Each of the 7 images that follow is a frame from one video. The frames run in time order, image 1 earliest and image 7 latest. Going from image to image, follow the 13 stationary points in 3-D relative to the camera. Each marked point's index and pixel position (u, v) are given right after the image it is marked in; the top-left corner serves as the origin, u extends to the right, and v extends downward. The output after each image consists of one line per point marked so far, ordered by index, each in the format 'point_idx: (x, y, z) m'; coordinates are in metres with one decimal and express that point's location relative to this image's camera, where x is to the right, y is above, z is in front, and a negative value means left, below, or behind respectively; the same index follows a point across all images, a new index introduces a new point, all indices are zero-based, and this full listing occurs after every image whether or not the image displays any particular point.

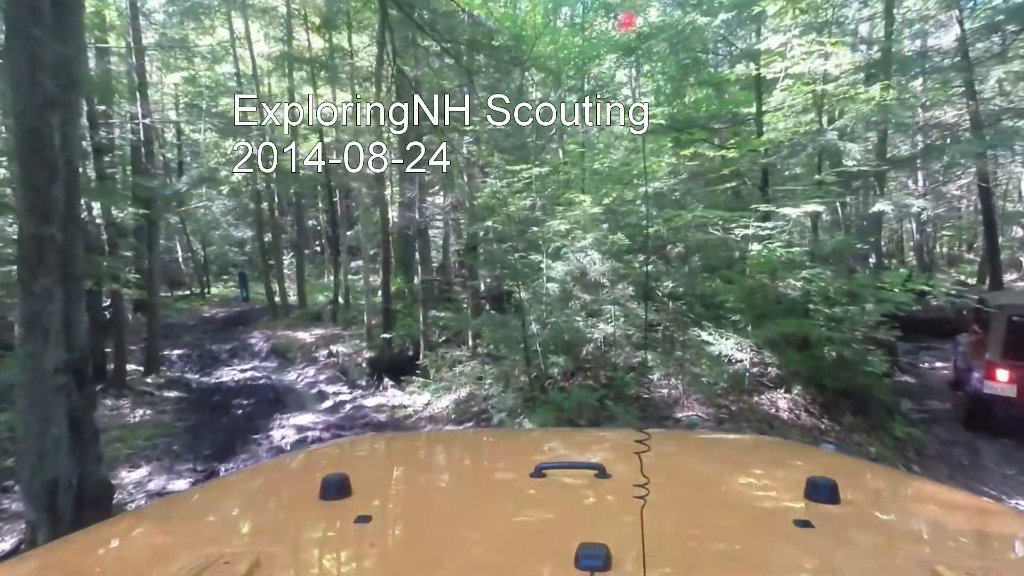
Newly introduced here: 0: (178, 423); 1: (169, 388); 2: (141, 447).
0: (-5.6, -2.3, +9.8) m
1: (-7.6, -2.2, +12.9) m
2: (-5.4, -2.3, +8.6) m
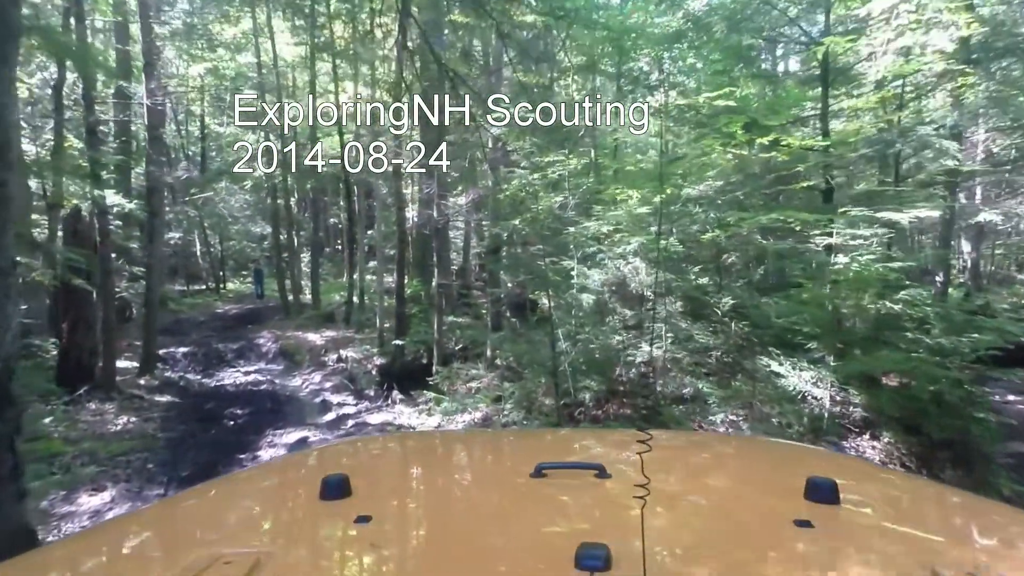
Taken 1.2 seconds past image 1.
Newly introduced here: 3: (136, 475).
0: (-5.3, -2.2, +8.8) m
1: (-7.1, -2.1, +12.0) m
2: (-5.2, -2.3, +7.6) m
3: (-4.6, -2.3, +7.3) m
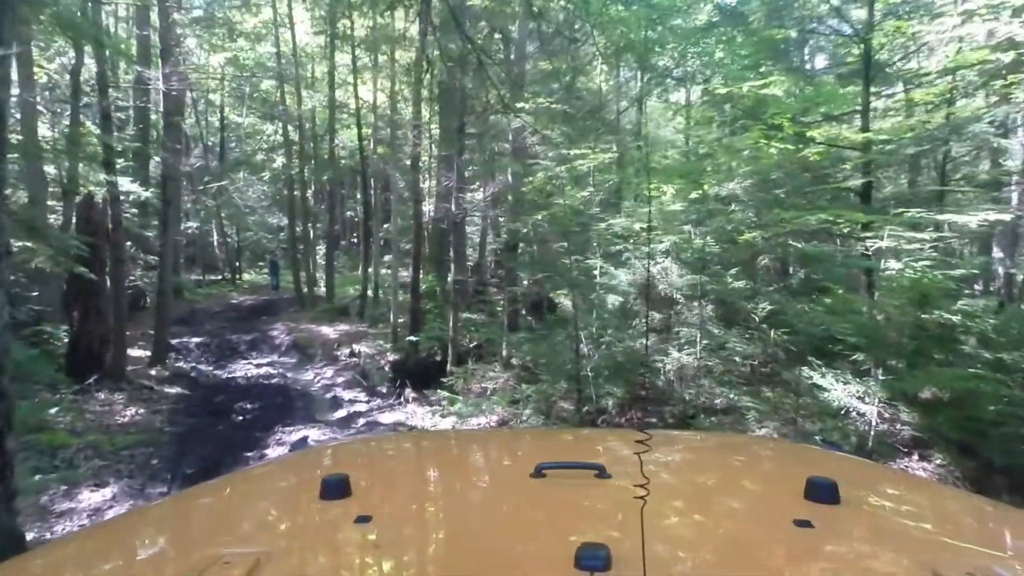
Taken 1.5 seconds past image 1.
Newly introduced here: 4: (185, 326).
0: (-5.0, -2.1, +8.6) m
1: (-6.8, -1.9, +11.8) m
2: (-5.0, -2.1, +7.4) m
3: (-4.4, -2.2, +7.1) m
4: (-10.5, -1.3, +19.0) m
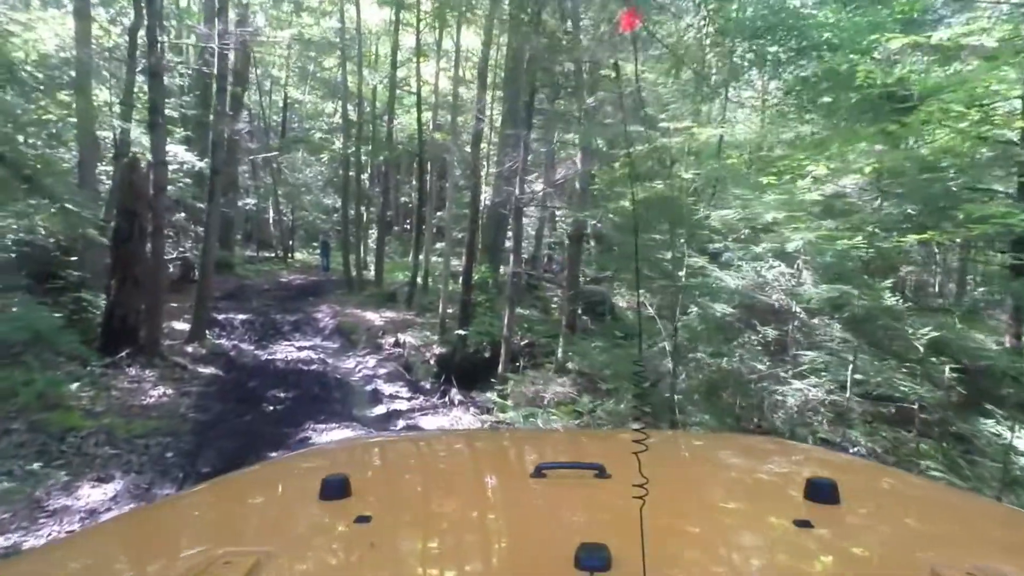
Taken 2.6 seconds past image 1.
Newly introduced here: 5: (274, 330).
0: (-4.3, -1.7, +7.8) m
1: (-5.8, -1.4, +11.1) m
2: (-4.3, -1.8, +6.6) m
3: (-3.8, -1.9, +6.3) m
4: (-8.8, -0.5, +18.6) m
5: (-6.5, -1.1, +16.1) m
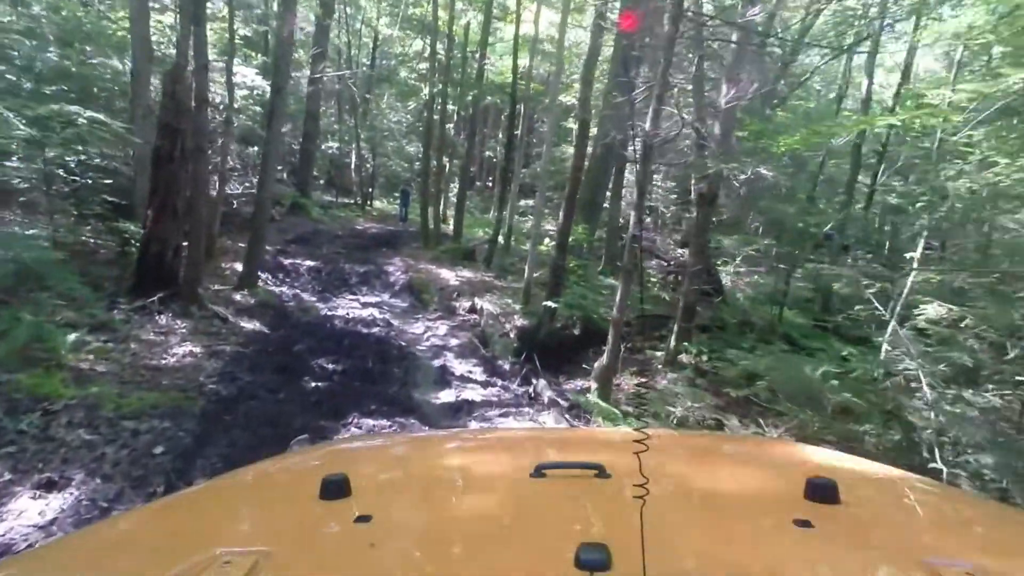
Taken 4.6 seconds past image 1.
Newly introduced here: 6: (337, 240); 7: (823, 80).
0: (-3.1, -1.0, +6.1) m
1: (-4.2, -0.4, +9.5) m
2: (-3.3, -1.2, +4.9) m
3: (-2.9, -1.3, +4.5) m
4: (-6.2, +1.2, +17.3) m
5: (-4.2, +0.2, +14.5) m
6: (-5.7, +1.6, +19.2) m
7: (+8.8, +5.8, +16.4) m
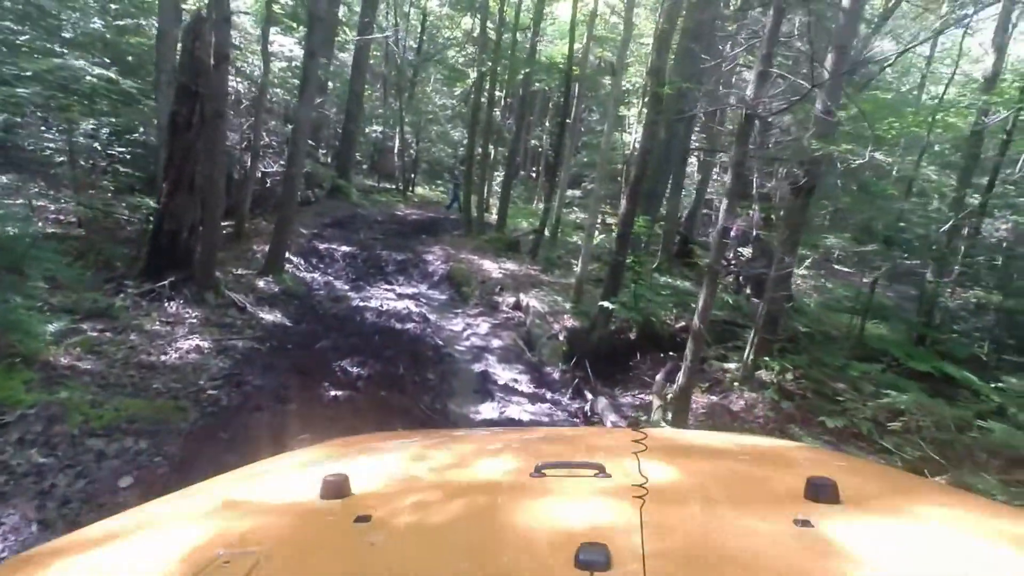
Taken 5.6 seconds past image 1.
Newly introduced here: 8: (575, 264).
0: (-2.6, -0.9, +5.1) m
1: (-3.4, -0.2, +8.6) m
2: (-2.9, -1.1, +3.9) m
3: (-2.5, -1.3, +3.5) m
4: (-4.8, +1.5, +16.4) m
5: (-3.1, +0.5, +13.6) m
6: (-4.2, +1.9, +18.3) m
7: (+10.2, +5.6, +14.5) m
8: (+1.7, +0.6, +15.6) m
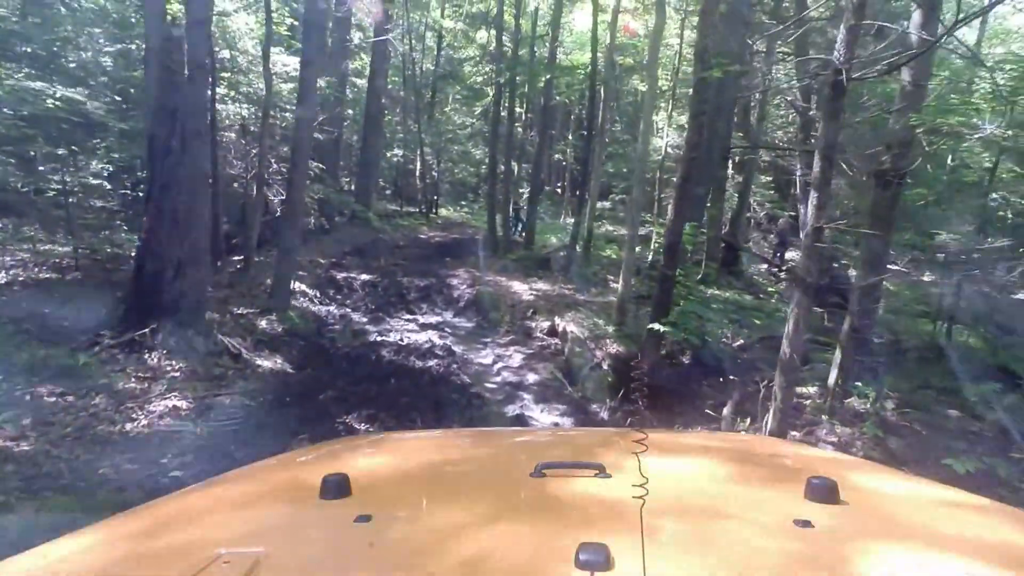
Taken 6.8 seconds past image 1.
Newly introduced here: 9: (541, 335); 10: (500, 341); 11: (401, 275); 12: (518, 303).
0: (-2.3, -1.3, +4.0) m
1: (-3.0, -0.7, +7.5) m
2: (-2.6, -1.4, +2.8) m
3: (-2.3, -1.6, +2.4) m
4: (-4.1, +0.7, +15.5) m
5: (-2.4, -0.2, +12.5) m
6: (-3.4, +1.1, +17.3) m
7: (+10.6, +5.6, +13.0) m
8: (+2.4, +0.2, +14.3) m
9: (+0.5, -0.8, +9.9) m
10: (-0.2, -0.9, +9.9) m
11: (-2.7, +0.3, +14.3) m
12: (+0.1, -0.3, +11.5) m
